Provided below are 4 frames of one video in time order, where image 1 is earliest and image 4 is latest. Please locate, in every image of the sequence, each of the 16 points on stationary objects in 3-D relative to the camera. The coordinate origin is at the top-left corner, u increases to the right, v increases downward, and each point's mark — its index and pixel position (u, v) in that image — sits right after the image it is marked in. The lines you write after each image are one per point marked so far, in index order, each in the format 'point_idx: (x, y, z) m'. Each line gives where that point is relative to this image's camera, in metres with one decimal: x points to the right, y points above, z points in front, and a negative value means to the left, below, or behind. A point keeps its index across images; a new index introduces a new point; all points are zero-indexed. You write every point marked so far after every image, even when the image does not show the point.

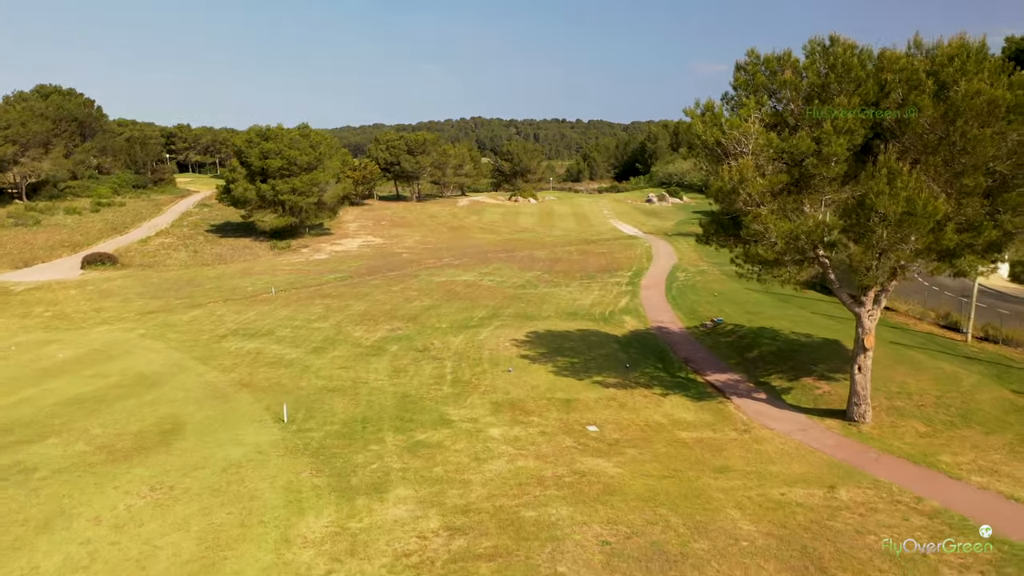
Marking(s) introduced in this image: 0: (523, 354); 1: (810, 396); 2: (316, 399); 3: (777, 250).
0: (+0.2, -1.5, +17.9) m
1: (+5.1, -1.9, +14.3) m
2: (-3.4, -1.9, +14.6) m
3: (+4.1, +0.6, +12.8) m
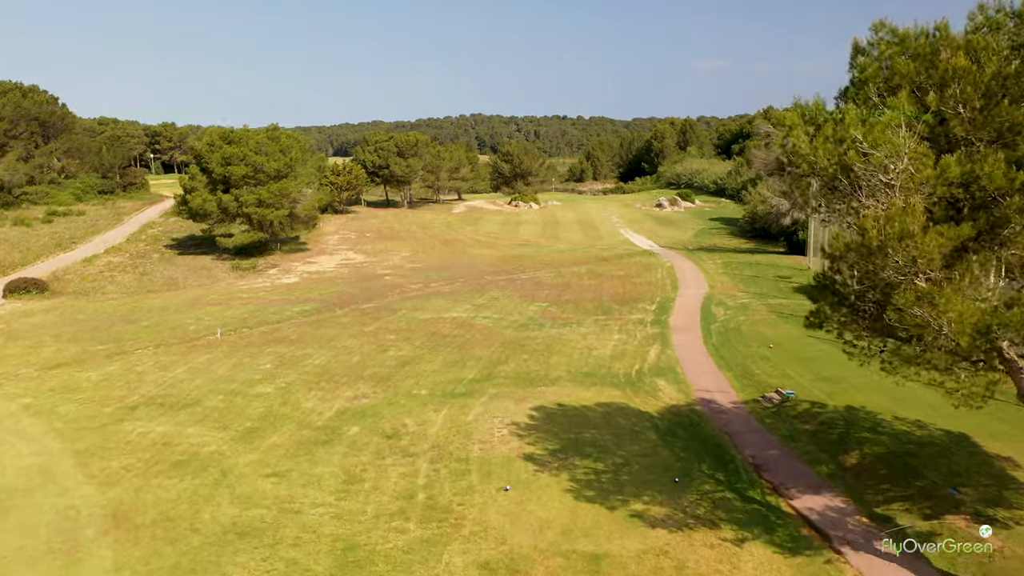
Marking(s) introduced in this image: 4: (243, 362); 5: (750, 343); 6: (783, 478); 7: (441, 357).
0: (+0.2, -2.6, +12.8) m
1: (+5.1, -3.0, +9.2) m
2: (-3.5, -3.1, +9.6) m
3: (+4.1, -0.6, +7.7) m
4: (-6.3, -1.7, +19.5) m
5: (+5.4, -1.3, +19.0) m
6: (+3.9, -2.7, +11.9) m
7: (-1.7, -1.6, +19.3) m
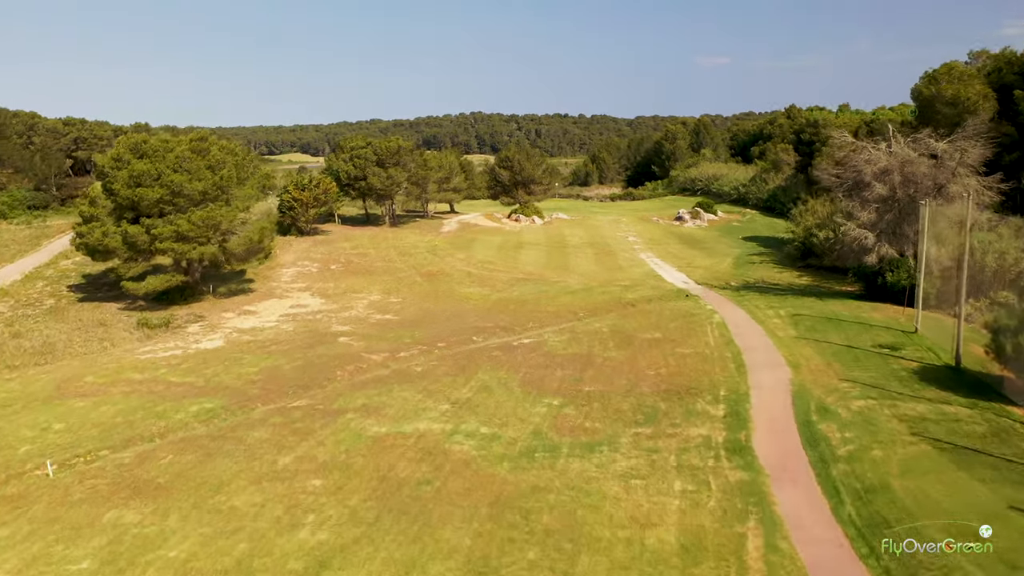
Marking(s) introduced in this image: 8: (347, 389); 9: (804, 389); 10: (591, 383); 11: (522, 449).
0: (+0.2, -4.5, +4.8) m
1: (+5.1, -4.9, +1.2) m
2: (-3.5, -5.0, +1.5) m
3: (+4.0, -2.5, -0.3) m
4: (-6.4, -3.6, +11.4) m
5: (+5.4, -3.1, +10.9) m
6: (+3.8, -4.6, +3.8) m
7: (-1.7, -3.5, +11.2) m
8: (-3.7, -2.3, +18.6) m
9: (+6.1, -2.1, +17.4) m
10: (+1.8, -2.1, +18.7) m
11: (+0.2, -2.8, +14.8) m
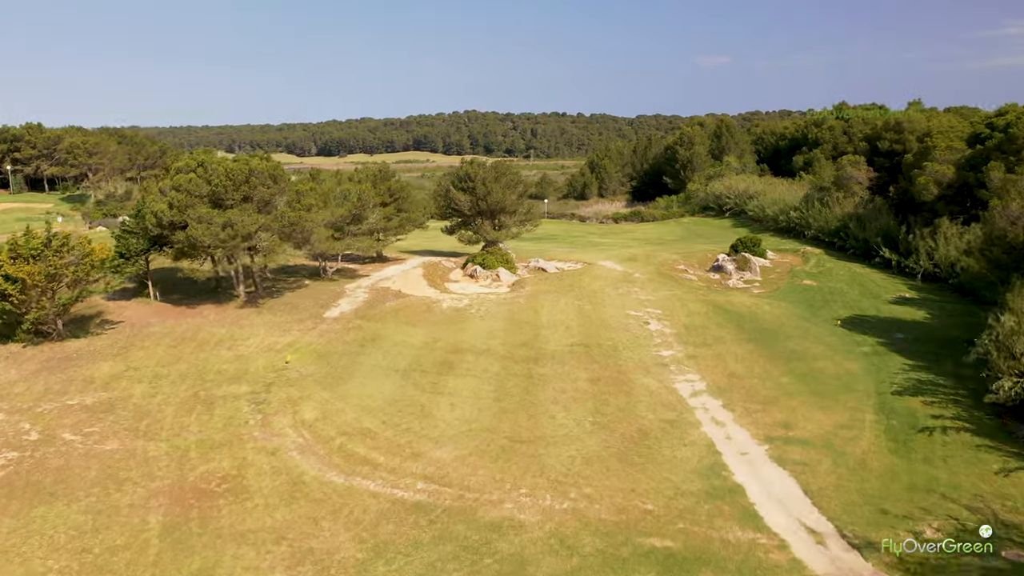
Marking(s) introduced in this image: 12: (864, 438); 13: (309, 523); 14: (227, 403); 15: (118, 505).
0: (-1.9, -8.6, -14.8) m
1: (+3.0, -9.1, -18.4) m
2: (-5.6, -9.1, -18.1) m
3: (+2.0, -6.6, -19.9) m
4: (-8.4, -7.8, -8.2) m
5: (+3.3, -7.3, -8.7) m
6: (+1.8, -8.8, -15.8) m
7: (-3.8, -7.6, -8.4) m
8: (-5.7, -6.4, -1.0) m
9: (+4.0, -6.2, -2.2) m
10: (-0.2, -6.2, -0.9) m
11: (-1.8, -7.0, -4.8) m
12: (+7.4, -3.1, +17.4) m
13: (-3.3, -3.7, +13.5) m
14: (-6.4, -2.5, +18.7) m
15: (-6.6, -3.6, +14.0) m
